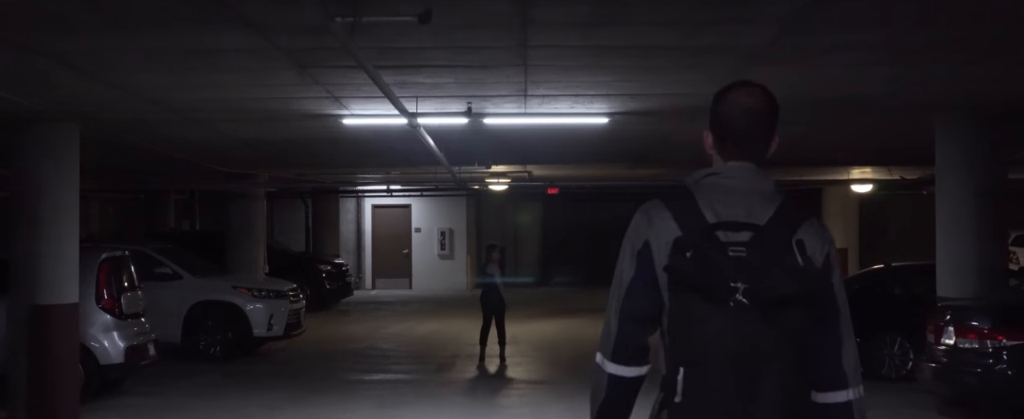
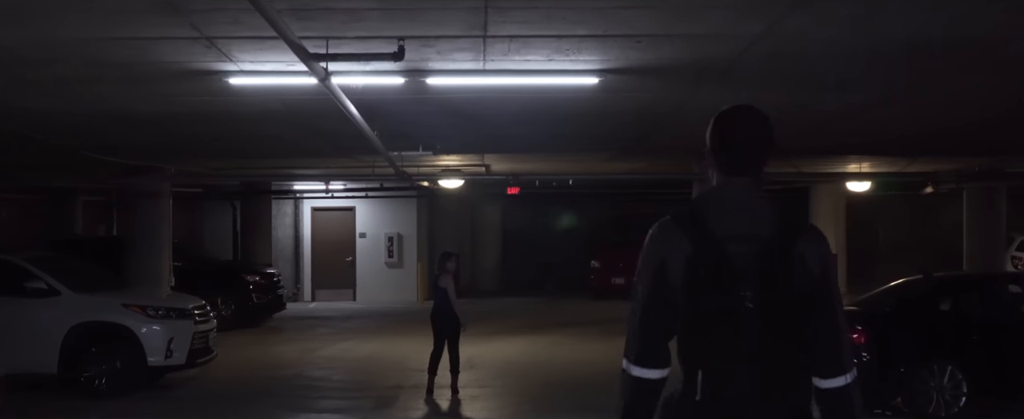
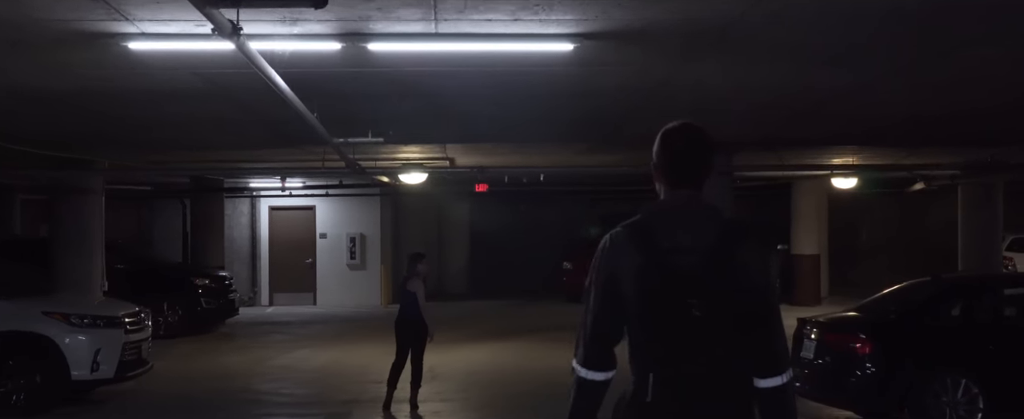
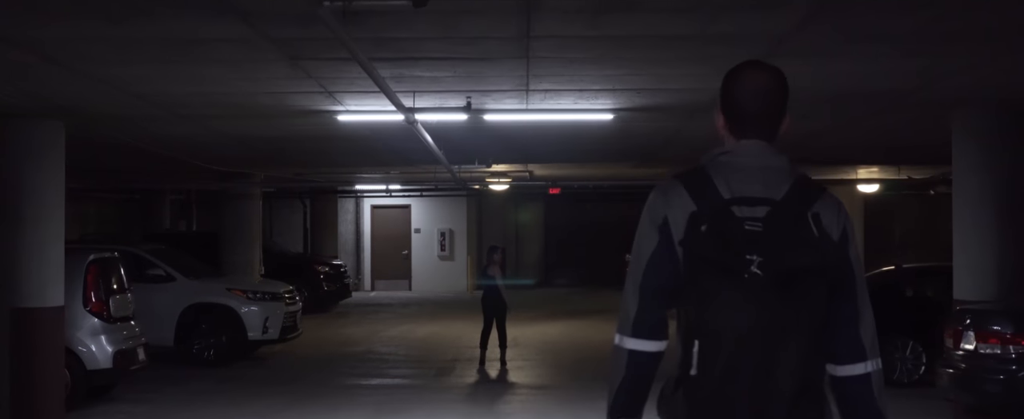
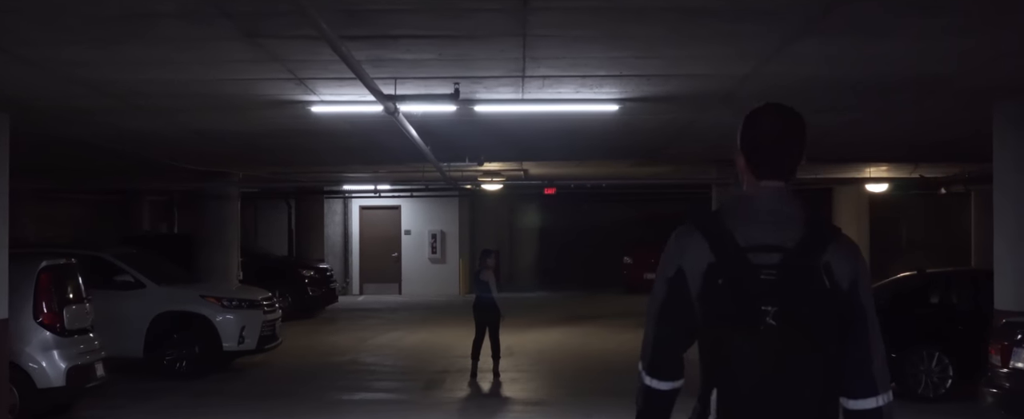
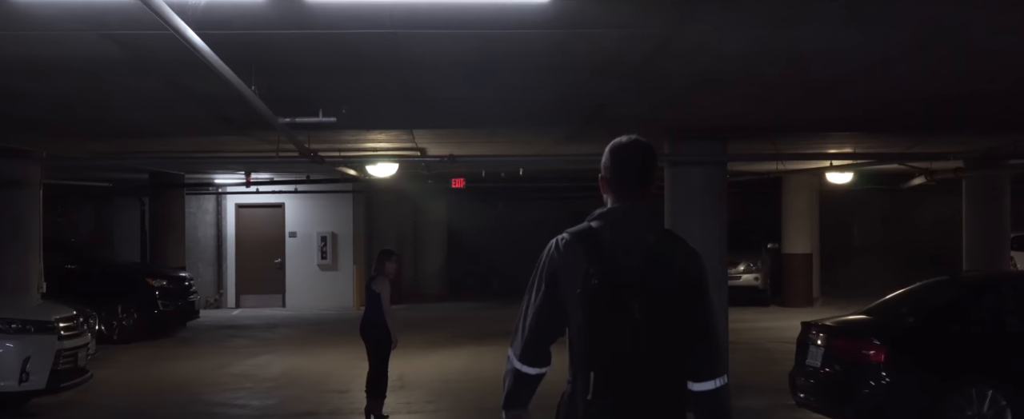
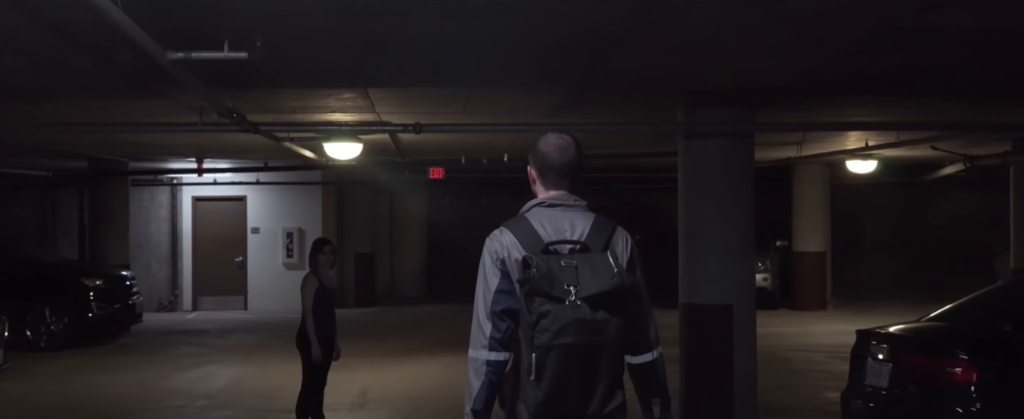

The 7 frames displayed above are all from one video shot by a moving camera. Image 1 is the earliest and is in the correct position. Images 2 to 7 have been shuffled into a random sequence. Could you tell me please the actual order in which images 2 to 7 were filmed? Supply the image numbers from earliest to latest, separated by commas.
4, 5, 2, 3, 6, 7
